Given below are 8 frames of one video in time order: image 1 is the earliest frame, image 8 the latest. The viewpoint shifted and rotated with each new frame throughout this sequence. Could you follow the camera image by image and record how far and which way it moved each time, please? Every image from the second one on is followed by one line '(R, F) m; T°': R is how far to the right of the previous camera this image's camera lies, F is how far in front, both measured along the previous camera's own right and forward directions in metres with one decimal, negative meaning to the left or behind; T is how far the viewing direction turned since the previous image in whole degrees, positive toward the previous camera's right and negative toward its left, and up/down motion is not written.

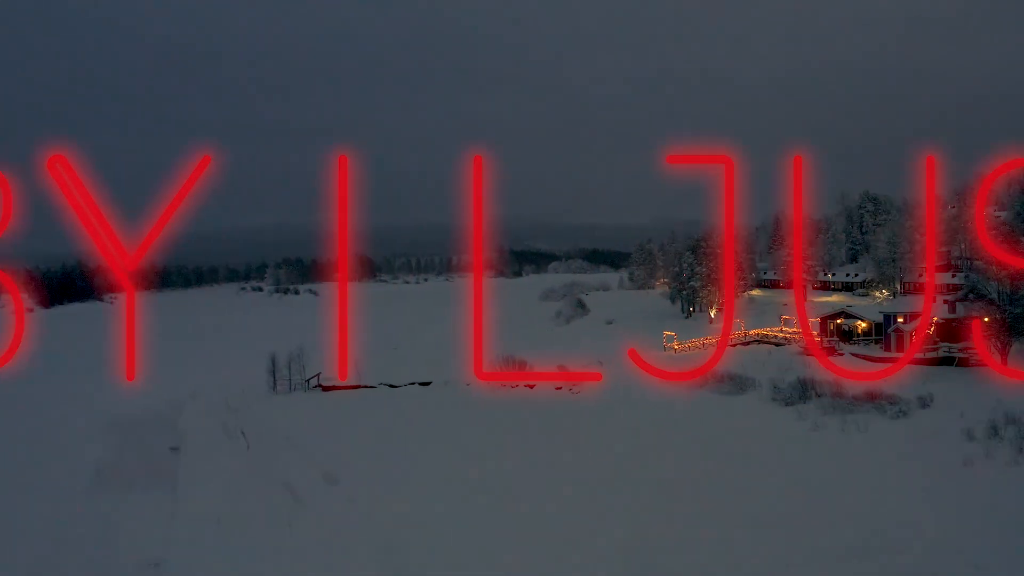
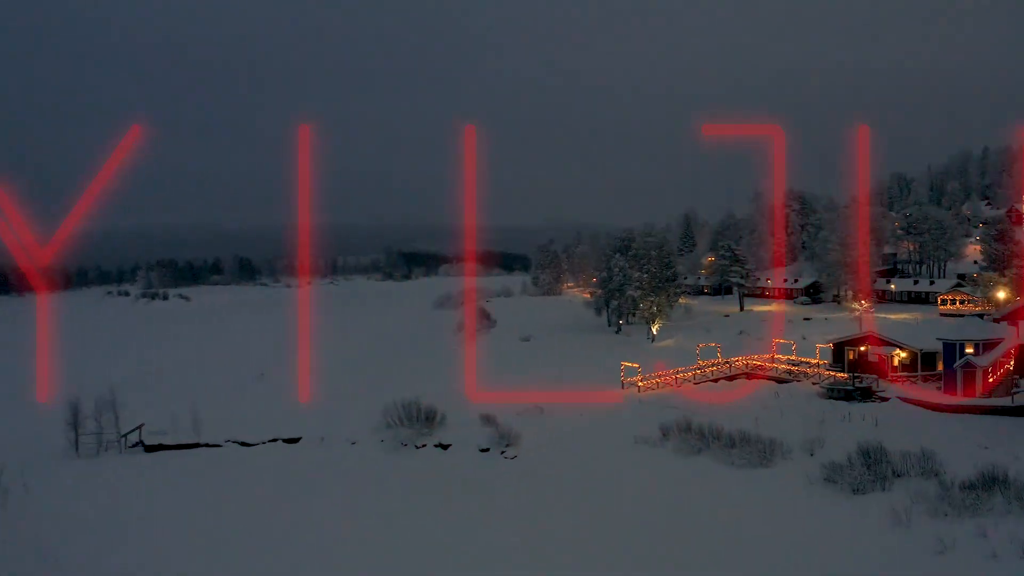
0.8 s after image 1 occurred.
(-0.7, +11.7) m; +9°
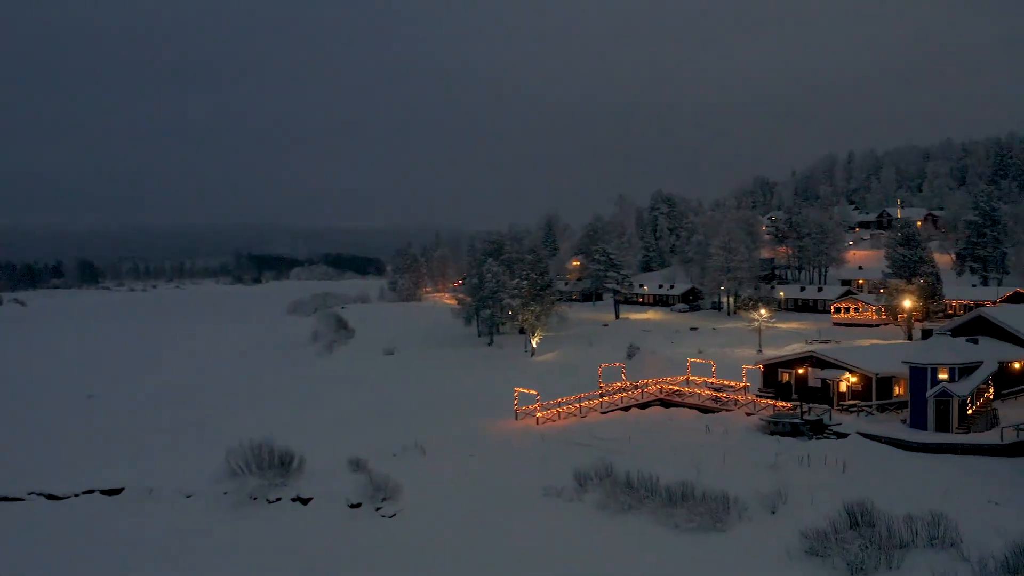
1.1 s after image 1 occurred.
(-0.7, +5.8) m; +12°
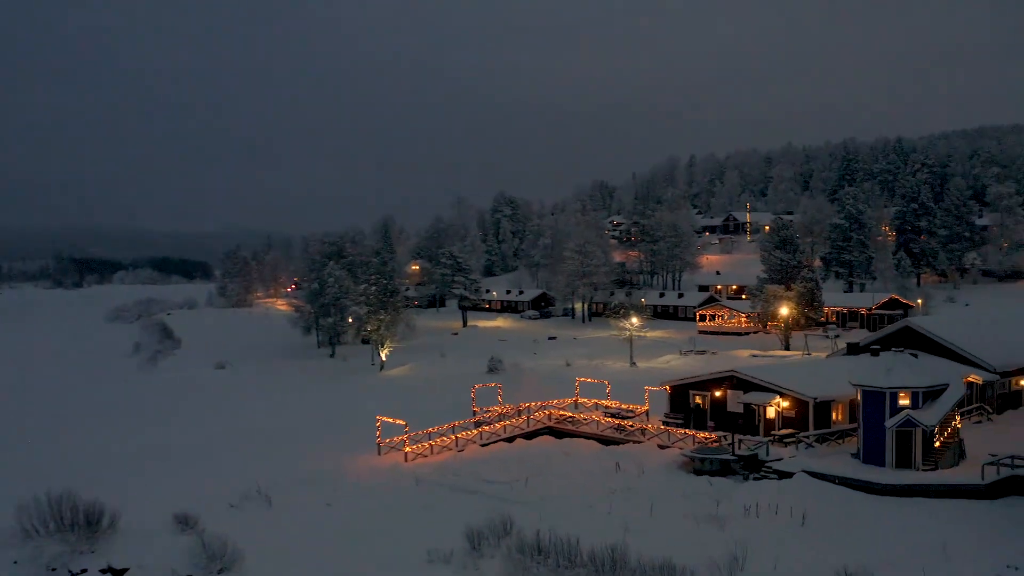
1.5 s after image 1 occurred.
(-0.8, +4.5) m; +12°
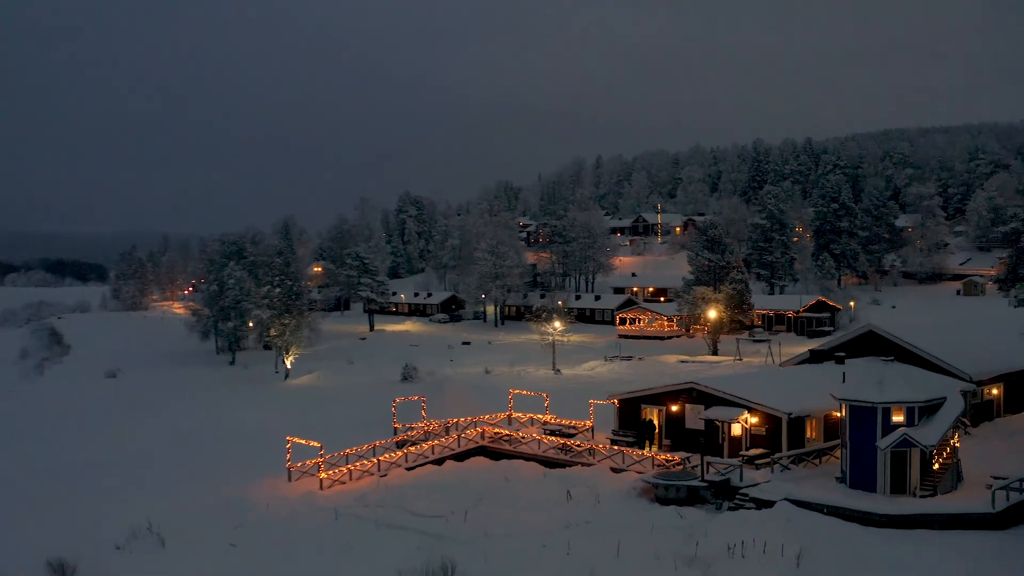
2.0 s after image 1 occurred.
(-0.7, +2.7) m; +7°
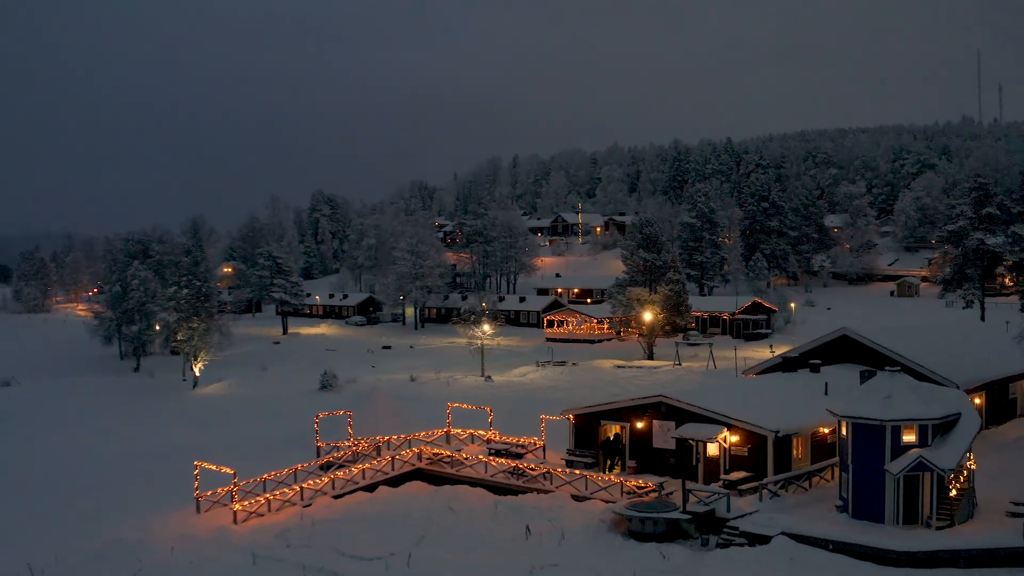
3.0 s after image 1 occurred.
(-0.7, +2.4) m; +7°
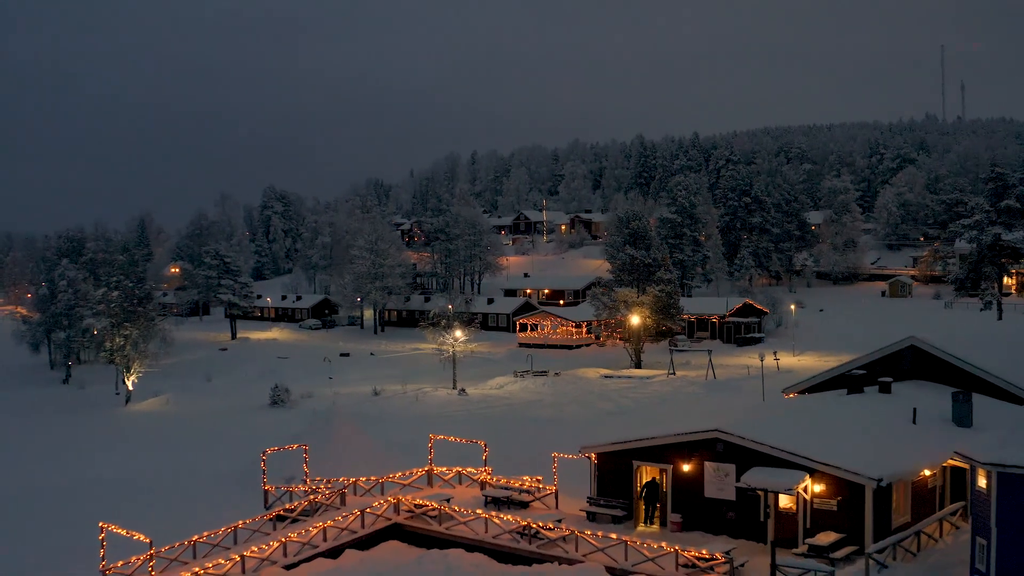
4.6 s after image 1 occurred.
(-1.0, +4.2) m; +4°
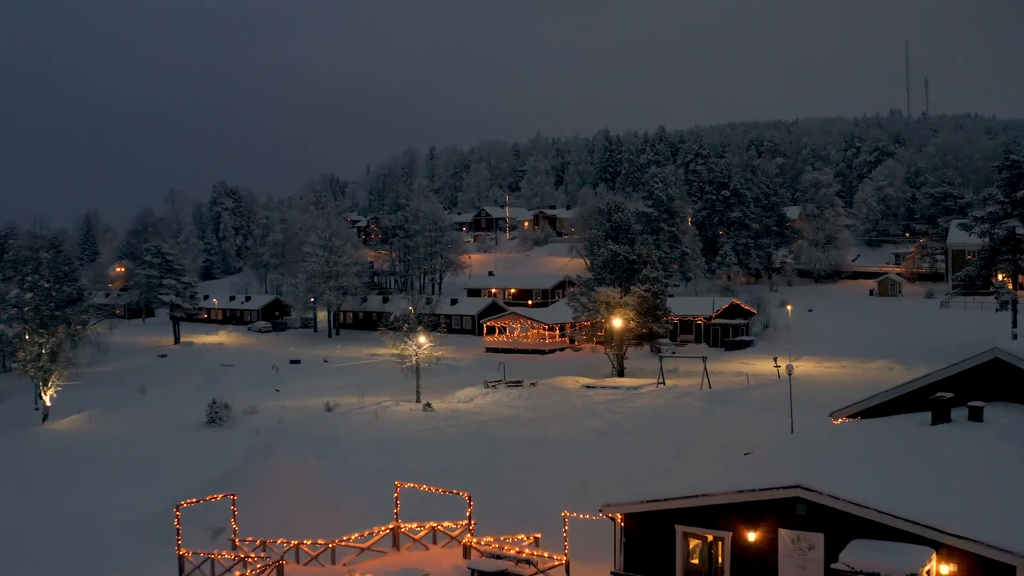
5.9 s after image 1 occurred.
(-0.6, +4.0) m; +3°
